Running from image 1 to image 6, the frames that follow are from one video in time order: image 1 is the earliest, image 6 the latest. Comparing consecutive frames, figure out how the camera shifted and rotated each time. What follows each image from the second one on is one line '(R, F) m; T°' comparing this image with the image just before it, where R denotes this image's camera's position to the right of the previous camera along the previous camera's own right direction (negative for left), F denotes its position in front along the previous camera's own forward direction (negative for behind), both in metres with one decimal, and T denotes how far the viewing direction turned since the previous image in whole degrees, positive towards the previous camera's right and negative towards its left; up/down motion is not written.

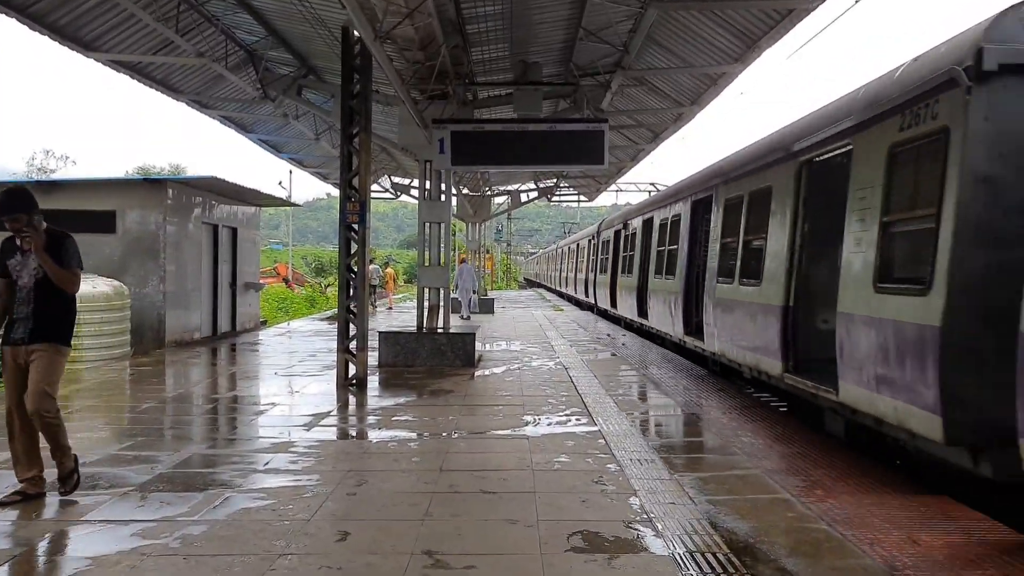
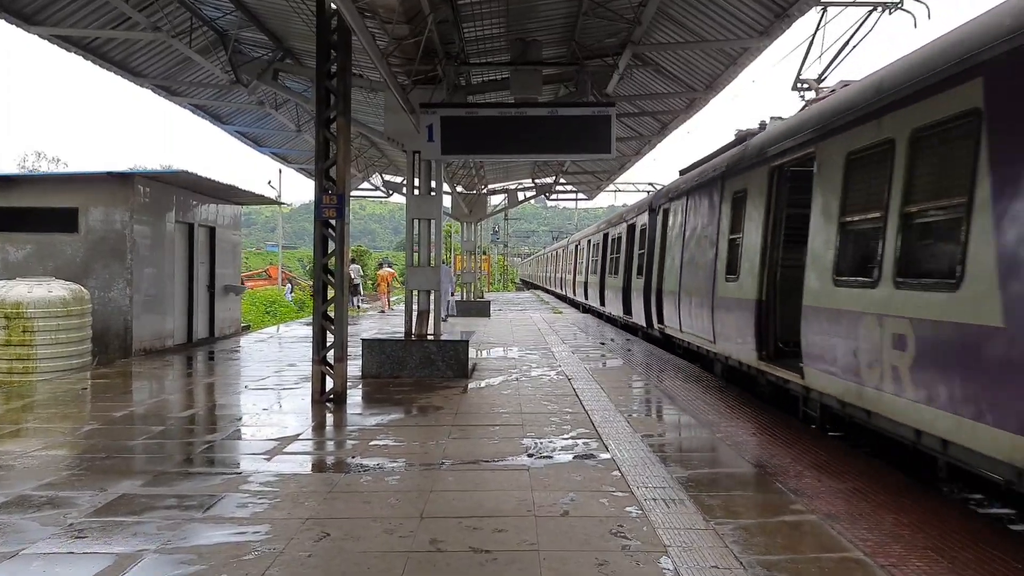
(0.0, +1.0) m; 0°
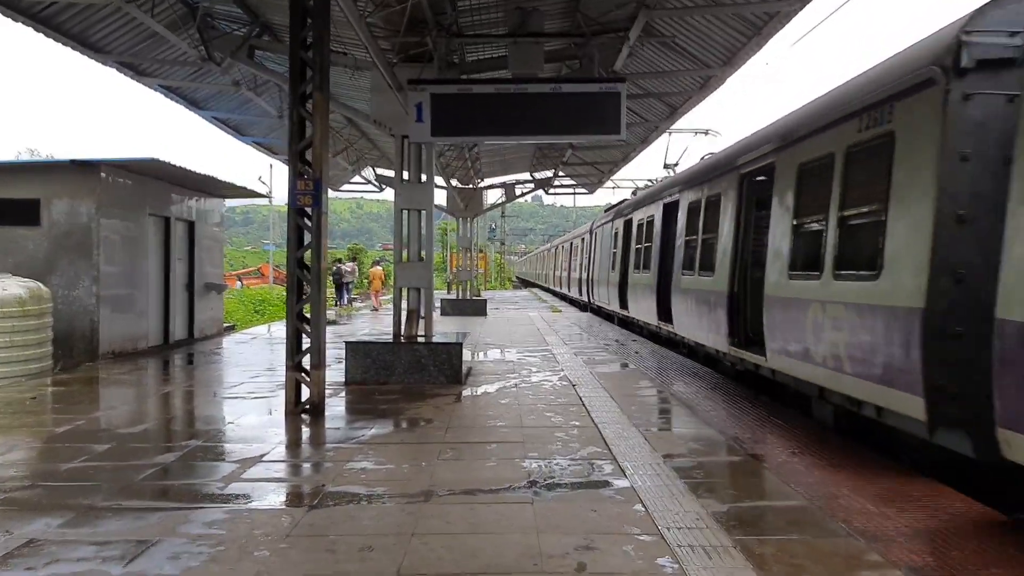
(0.0, +0.9) m; 0°
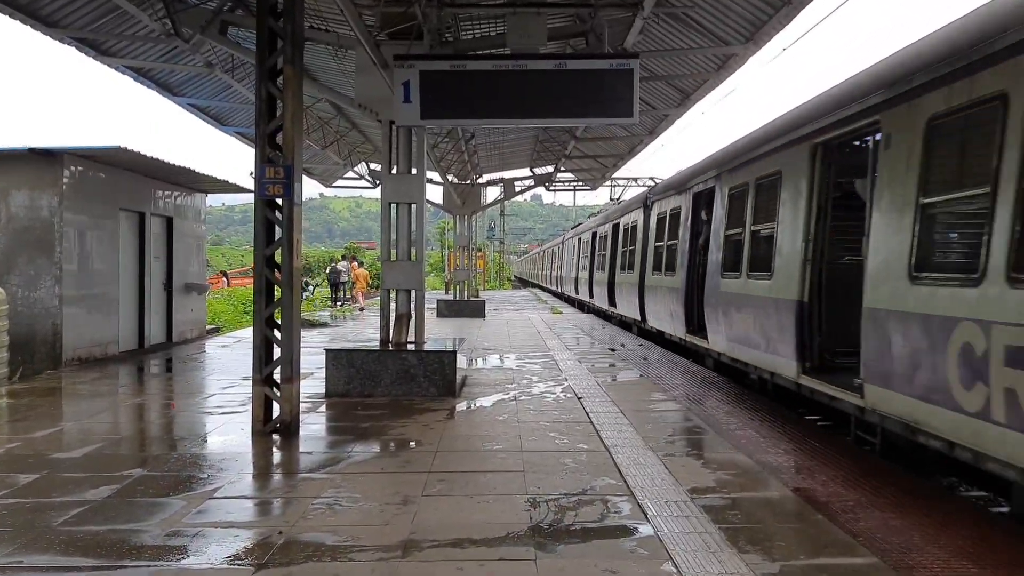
(0.0, +0.9) m; 0°
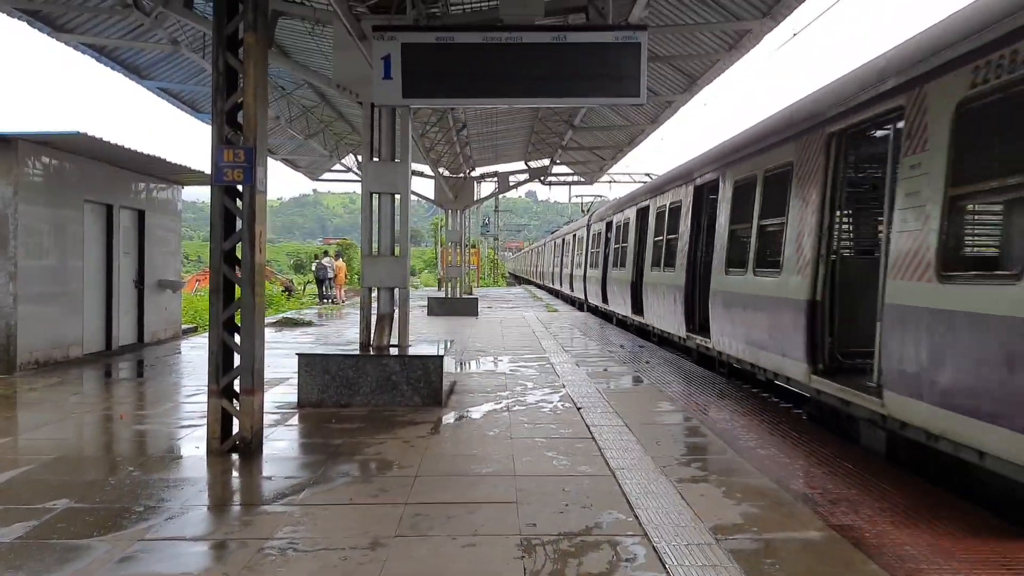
(0.0, +0.7) m; 0°
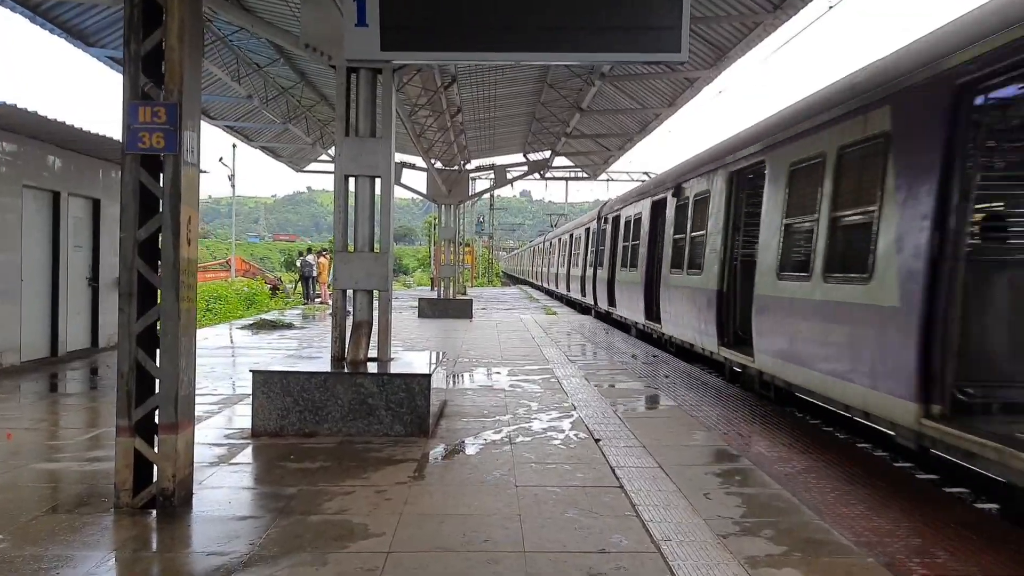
(-0.1, +1.3) m; 0°
